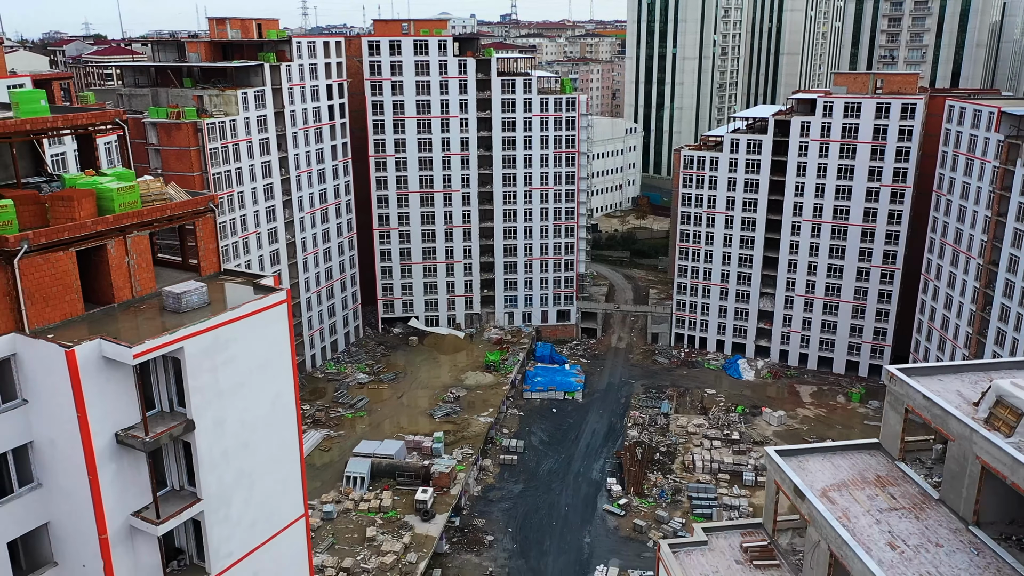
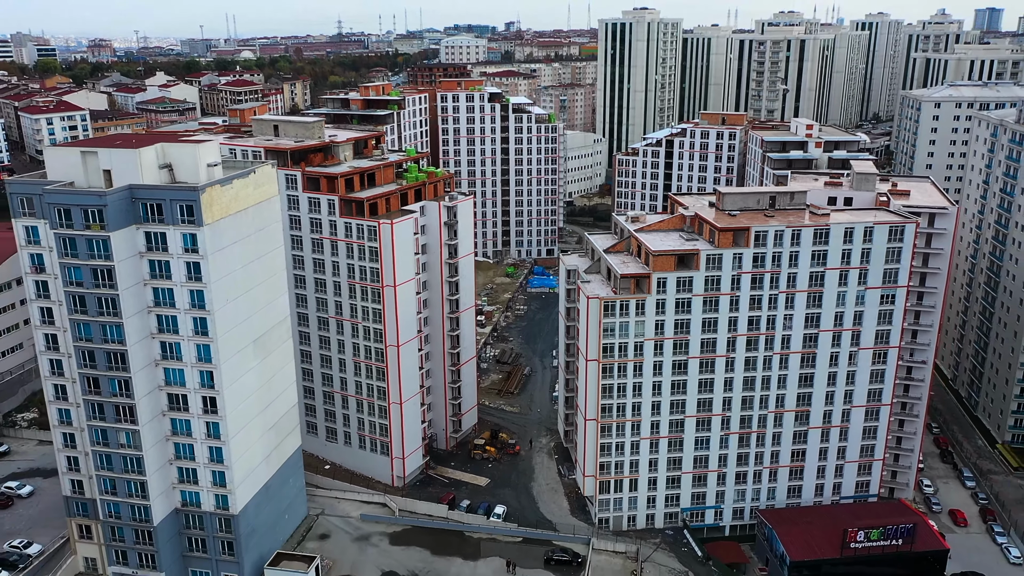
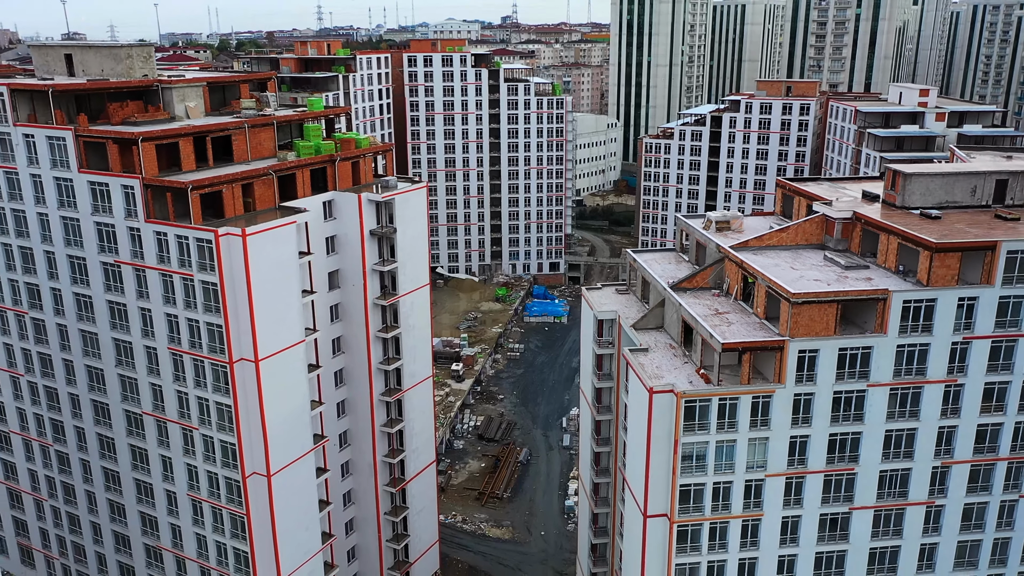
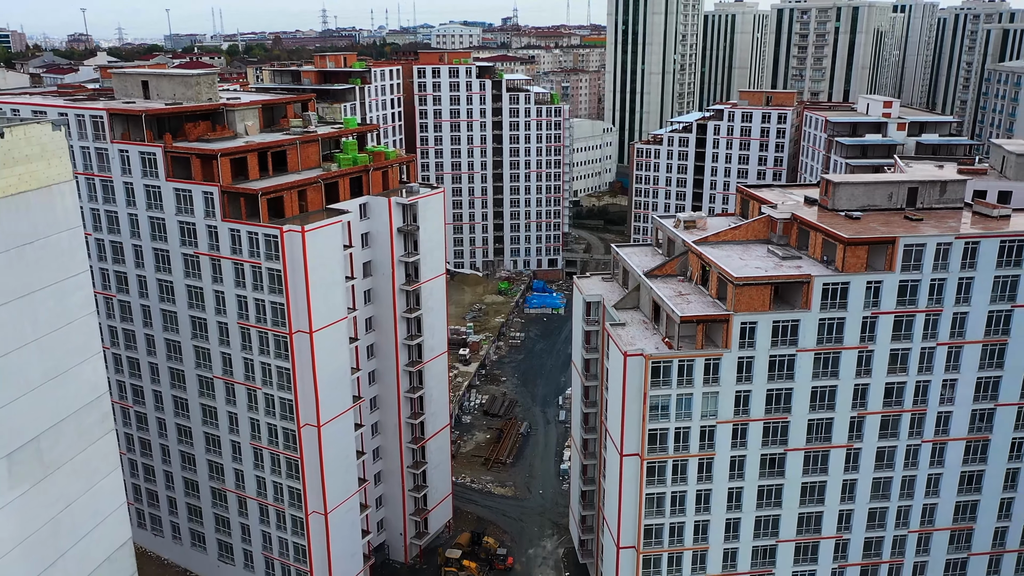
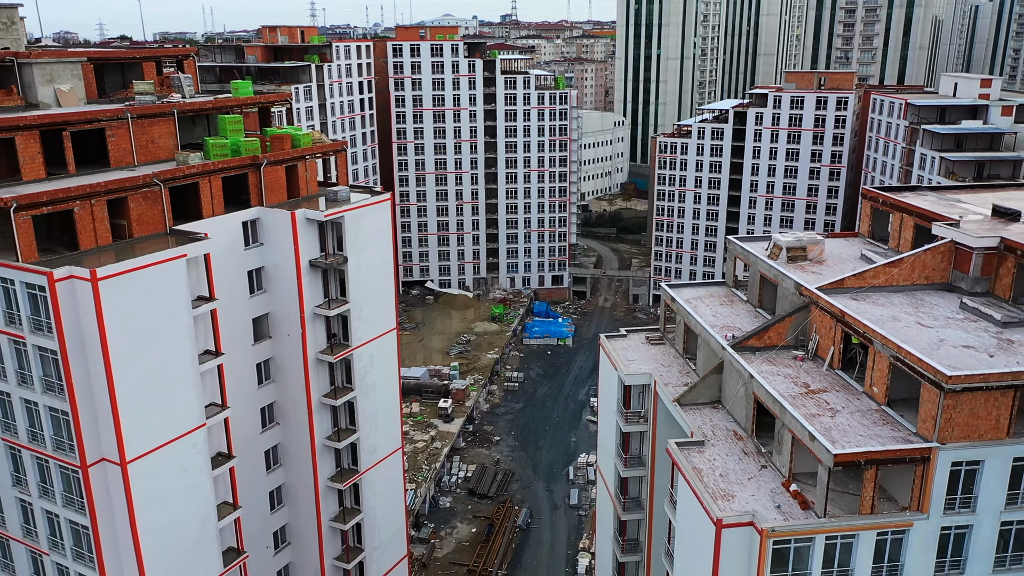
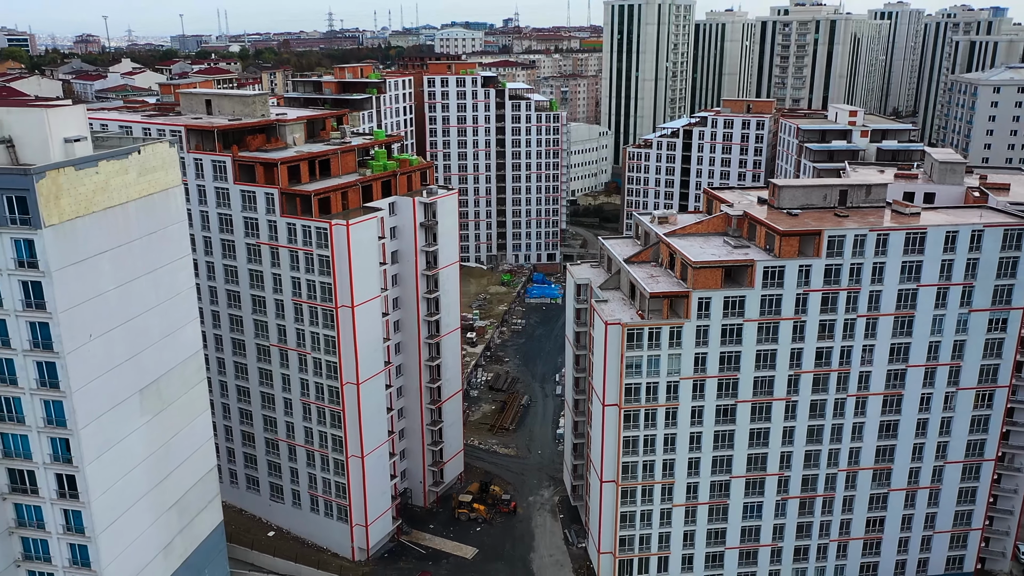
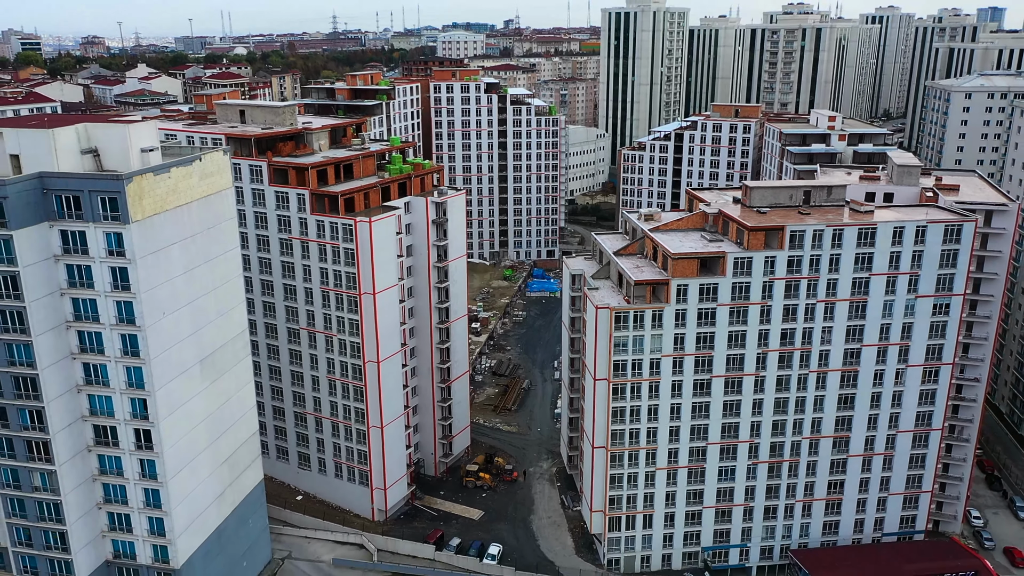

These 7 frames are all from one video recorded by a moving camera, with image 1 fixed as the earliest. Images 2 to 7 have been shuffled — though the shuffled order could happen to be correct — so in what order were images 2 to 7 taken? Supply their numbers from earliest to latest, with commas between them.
5, 3, 4, 6, 7, 2
